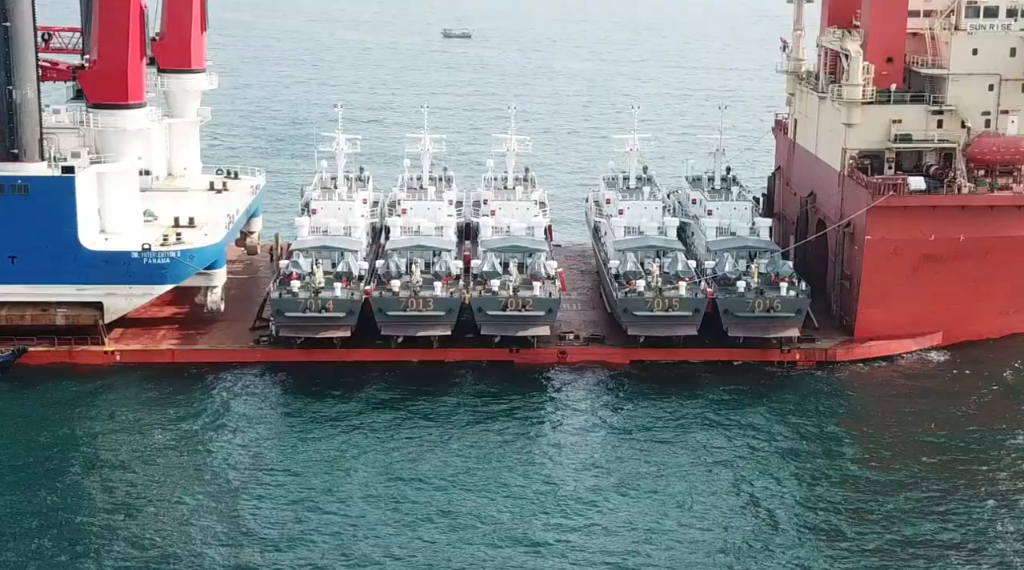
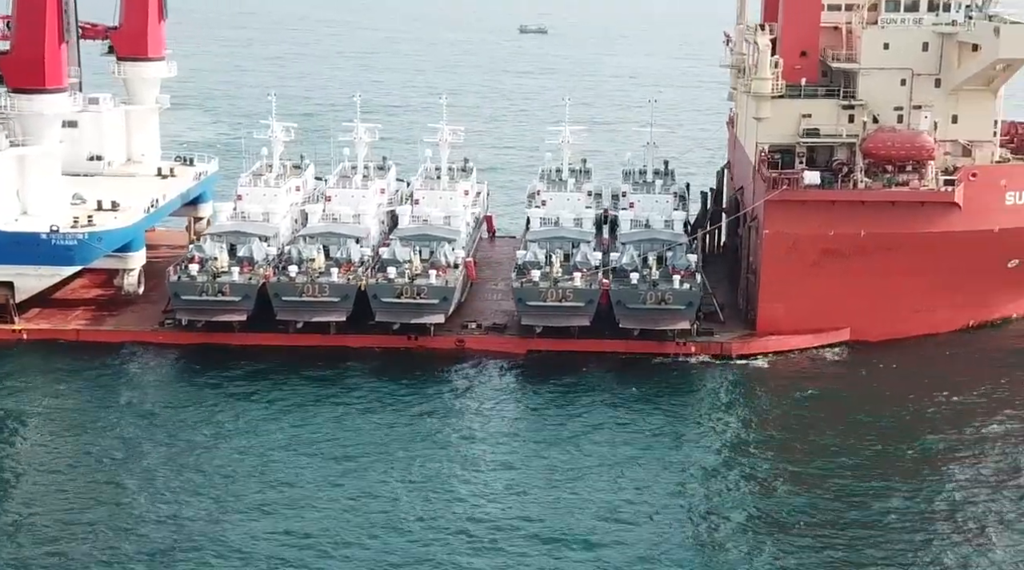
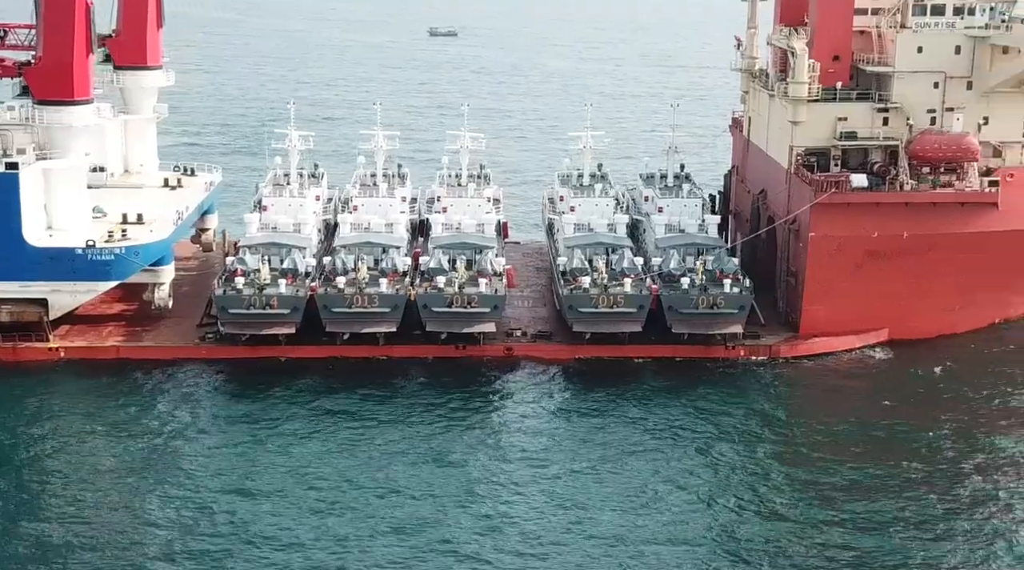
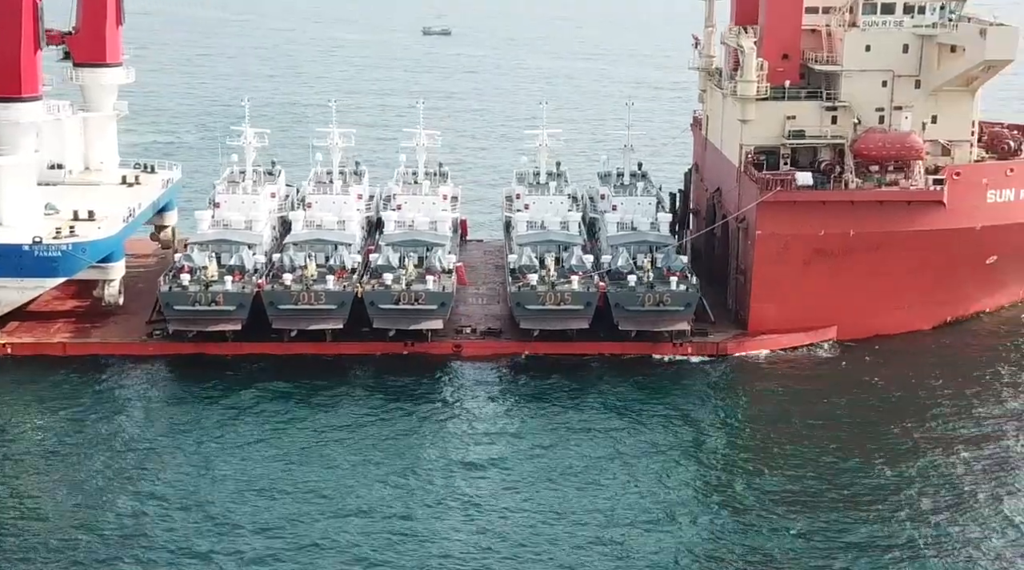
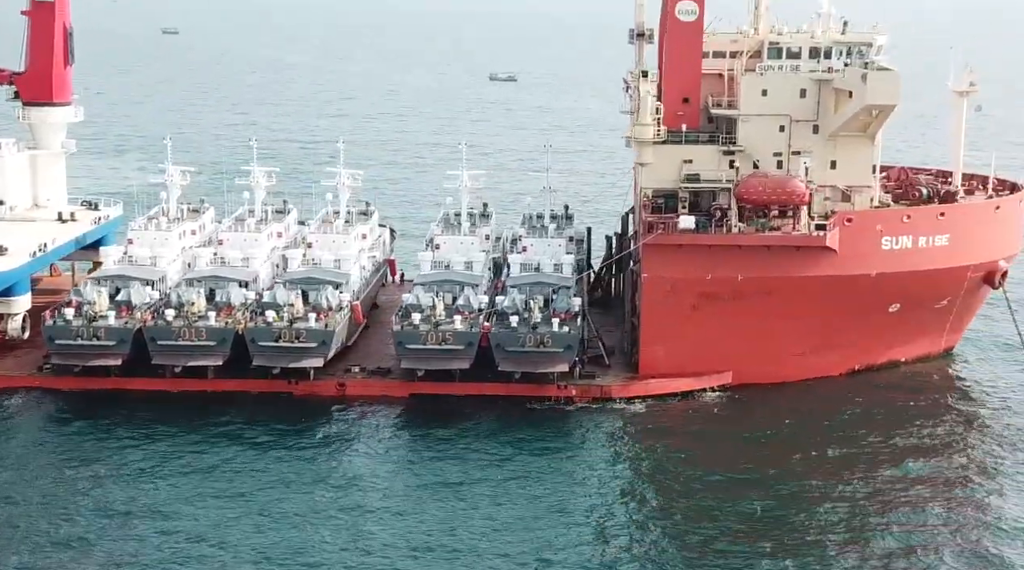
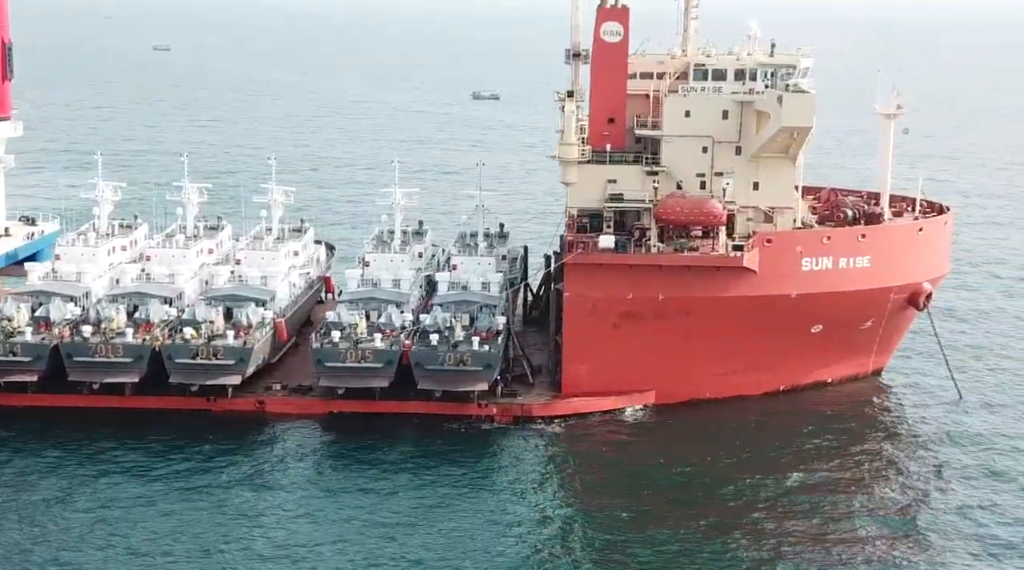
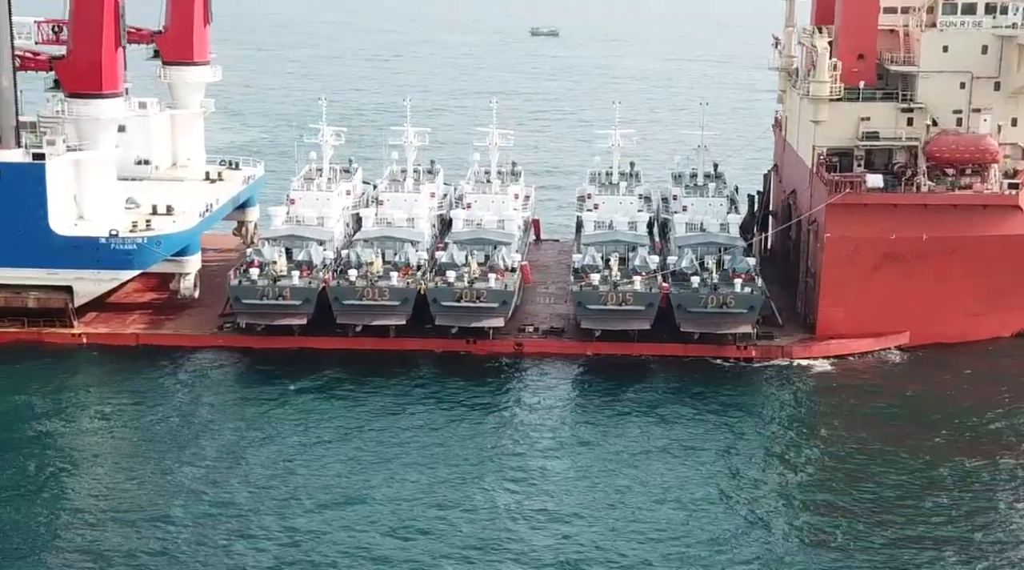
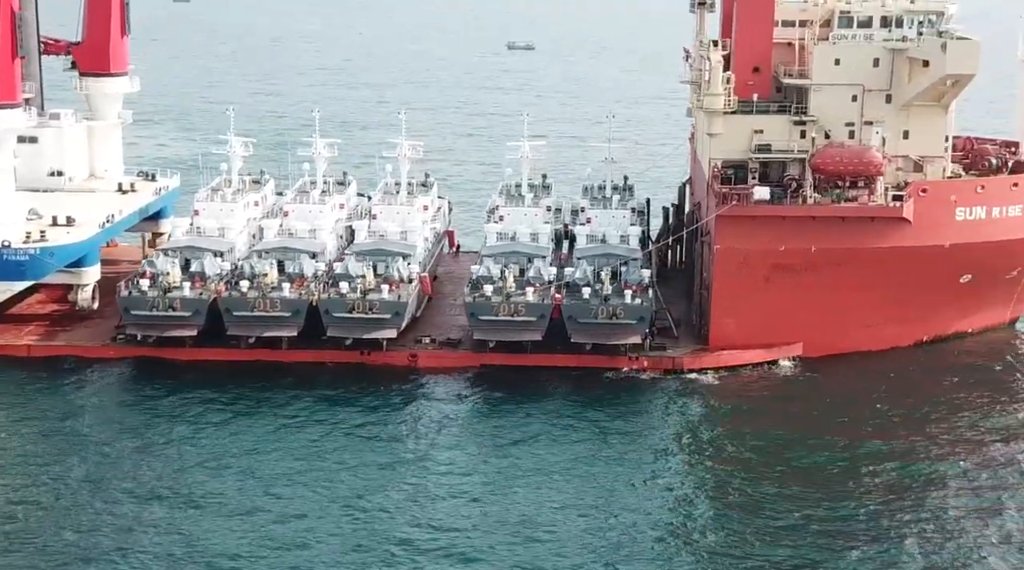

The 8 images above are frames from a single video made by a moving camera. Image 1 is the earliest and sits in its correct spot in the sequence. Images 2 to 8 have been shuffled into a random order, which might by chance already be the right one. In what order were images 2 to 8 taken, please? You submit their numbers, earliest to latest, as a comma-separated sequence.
3, 4, 7, 2, 8, 5, 6
